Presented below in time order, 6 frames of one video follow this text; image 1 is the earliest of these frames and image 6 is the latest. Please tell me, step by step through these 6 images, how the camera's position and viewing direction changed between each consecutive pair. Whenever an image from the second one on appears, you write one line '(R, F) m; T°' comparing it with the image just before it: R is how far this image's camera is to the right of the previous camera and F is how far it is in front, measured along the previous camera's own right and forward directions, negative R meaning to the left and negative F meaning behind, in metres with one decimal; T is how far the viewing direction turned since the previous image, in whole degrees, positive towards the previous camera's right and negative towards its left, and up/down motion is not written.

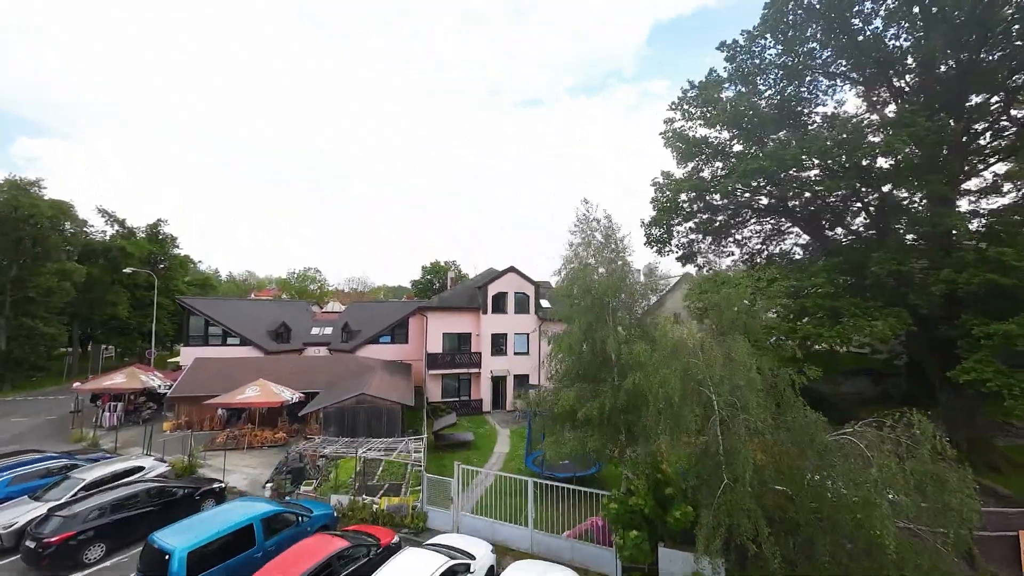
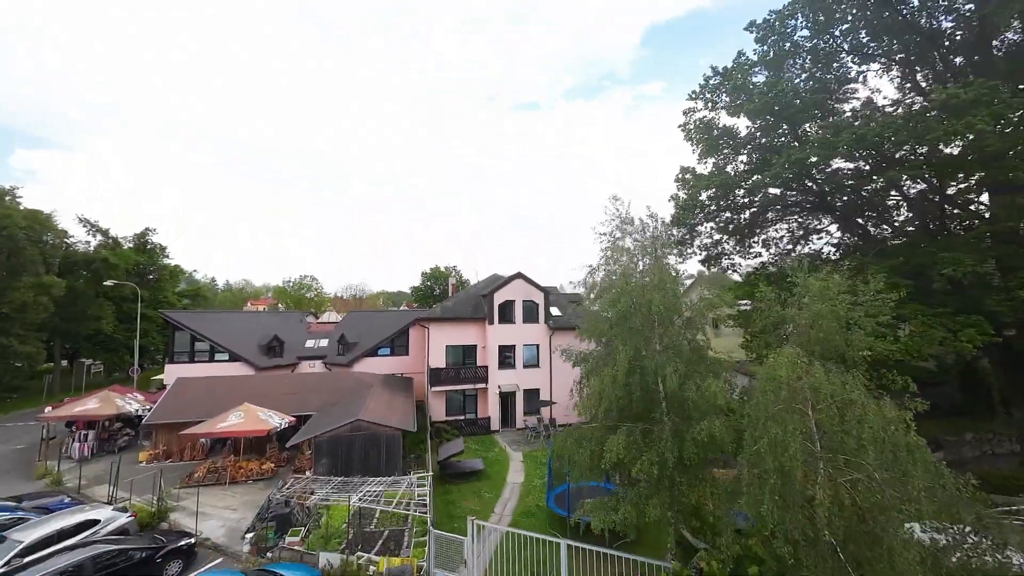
(-0.5, +1.9) m; 0°
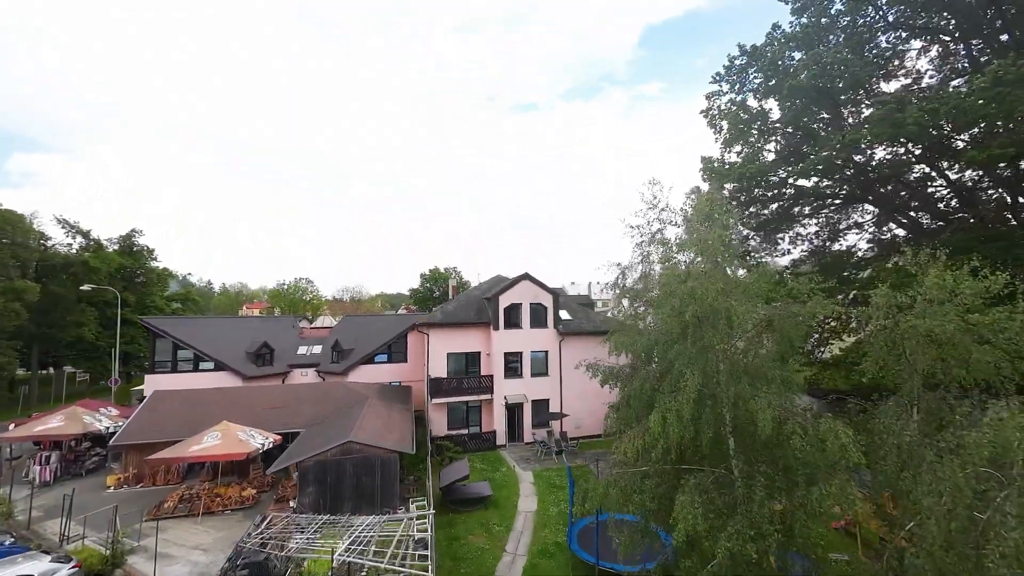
(-0.4, +1.8) m; 0°
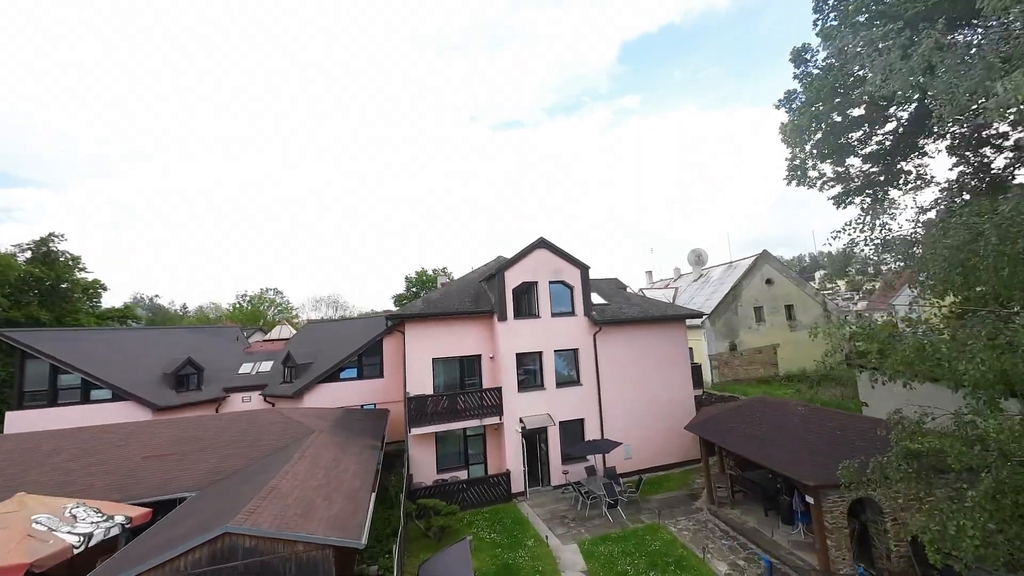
(-0.7, +6.9) m; +1°
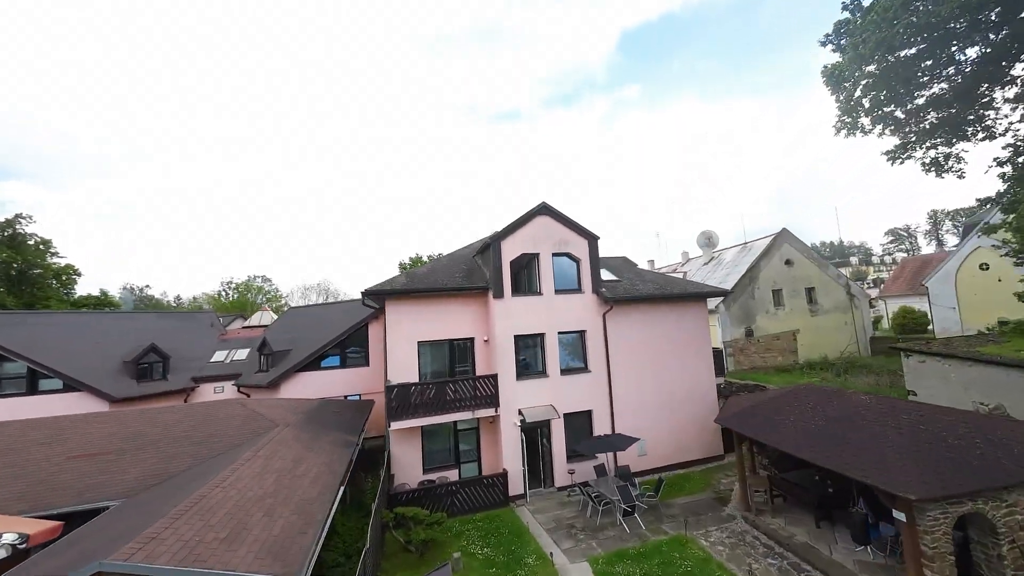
(0.0, +2.0) m; 0°
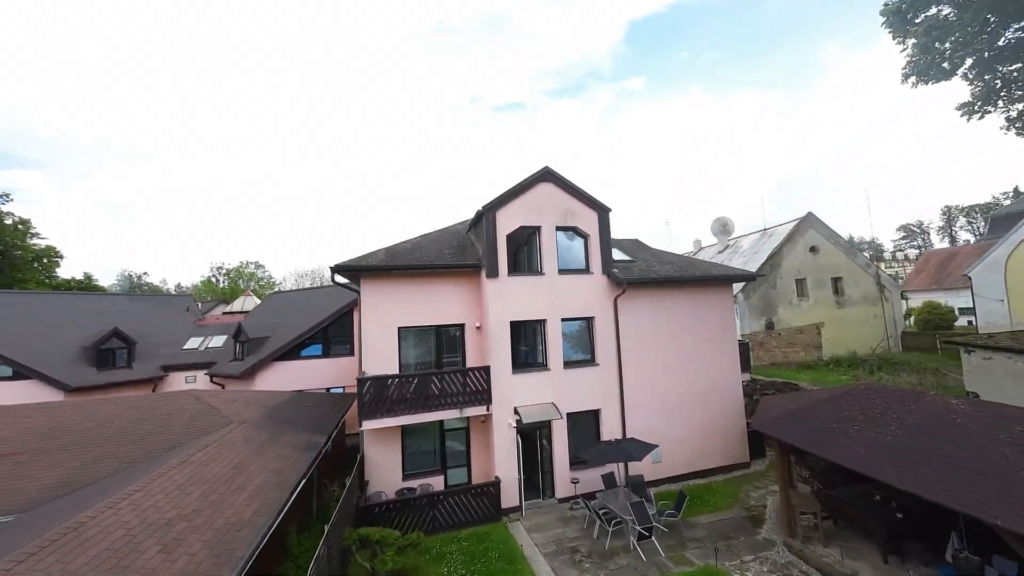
(+0.2, +1.9) m; 0°
